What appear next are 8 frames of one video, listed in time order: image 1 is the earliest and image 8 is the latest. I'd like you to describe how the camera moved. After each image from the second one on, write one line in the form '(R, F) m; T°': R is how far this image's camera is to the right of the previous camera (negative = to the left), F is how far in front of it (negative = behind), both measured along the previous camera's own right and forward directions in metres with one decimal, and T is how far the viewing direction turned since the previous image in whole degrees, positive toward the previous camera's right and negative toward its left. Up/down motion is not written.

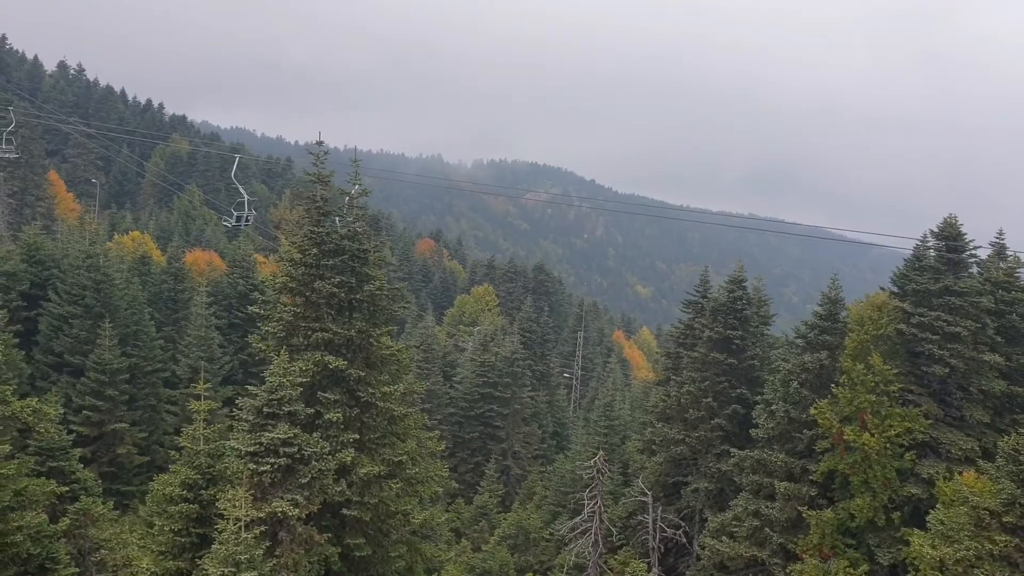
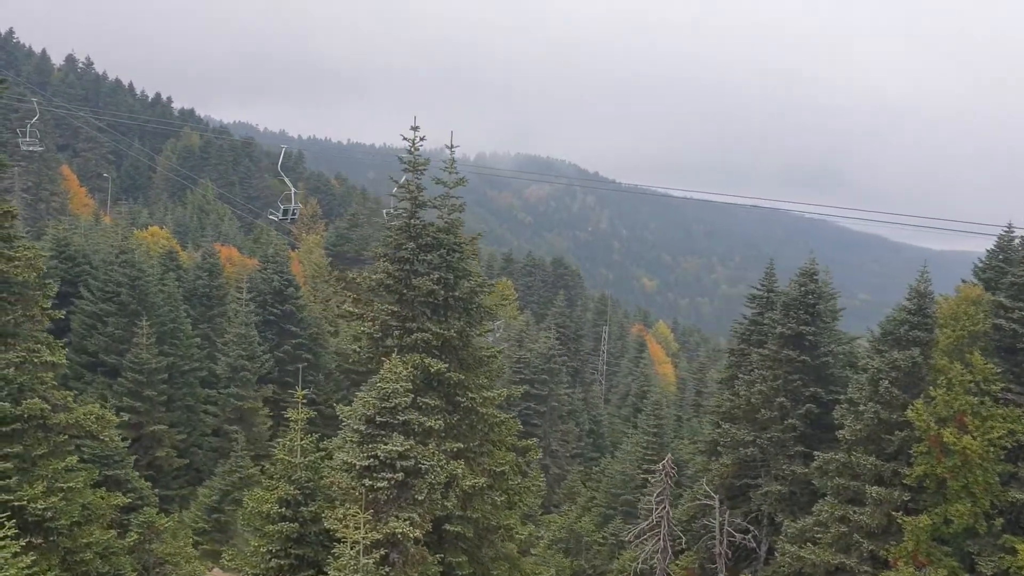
(-1.9, +1.0) m; 0°
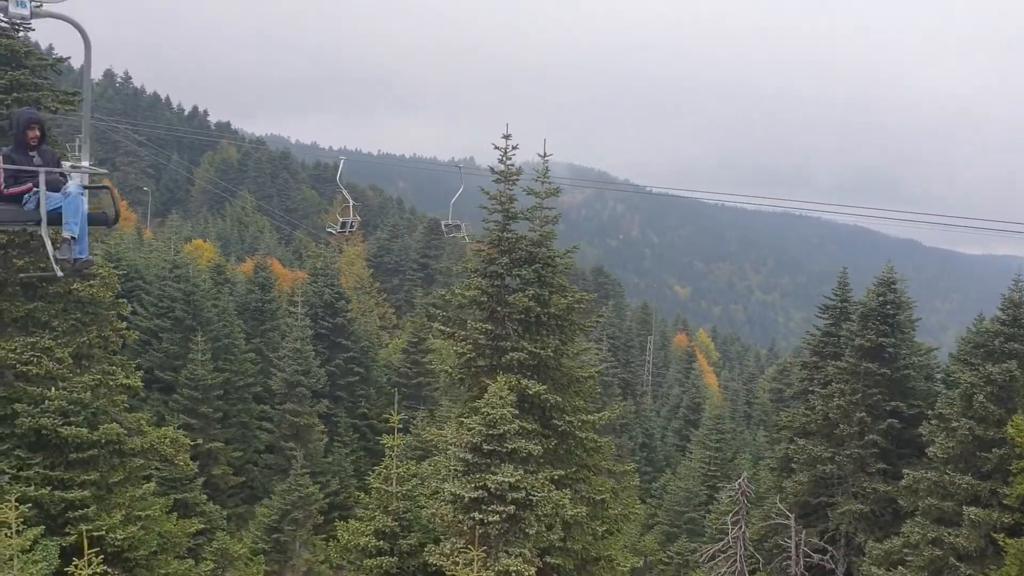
(-1.2, +0.6) m; -2°
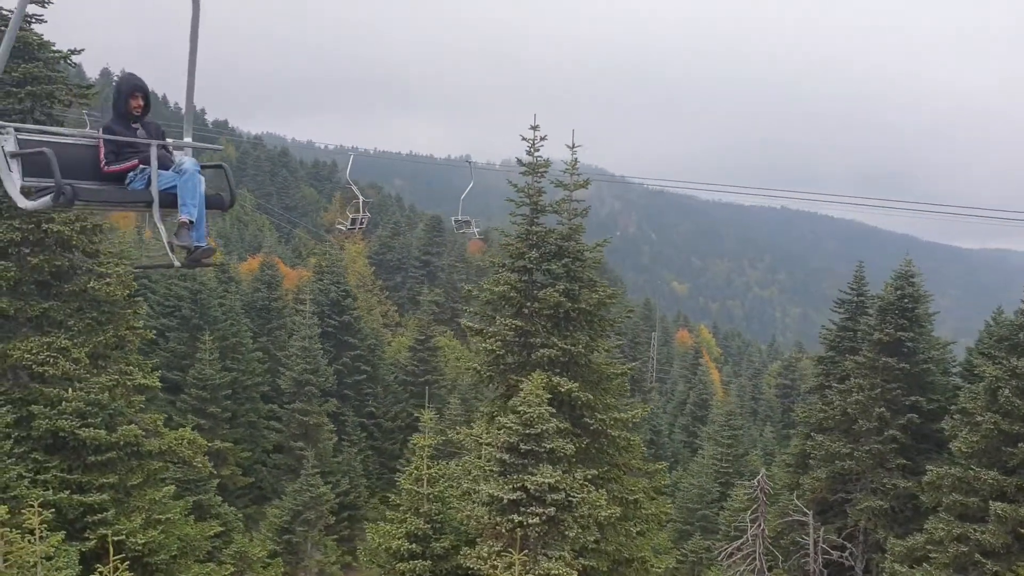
(-0.5, +0.3) m; 0°
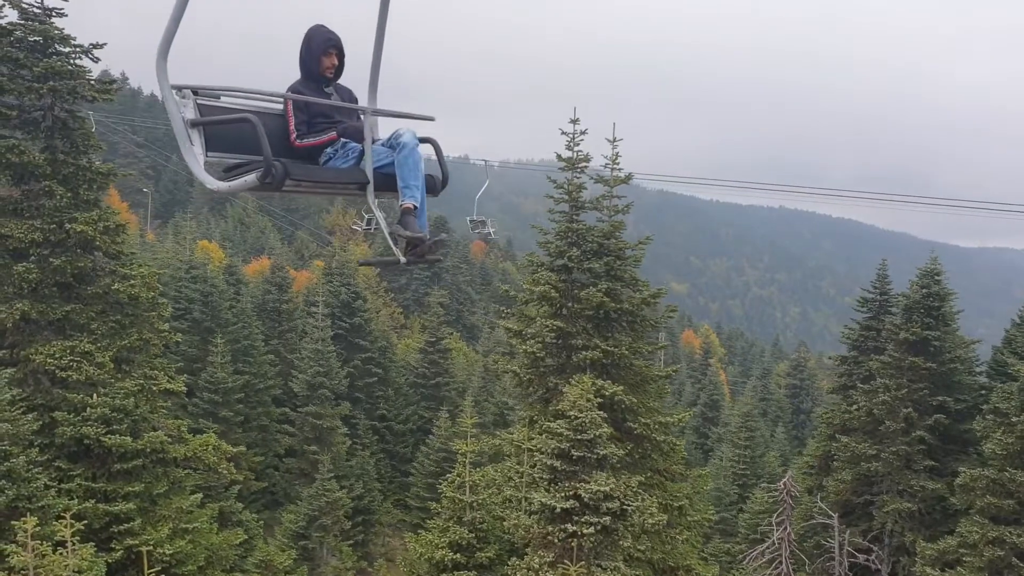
(-0.7, +0.3) m; 0°
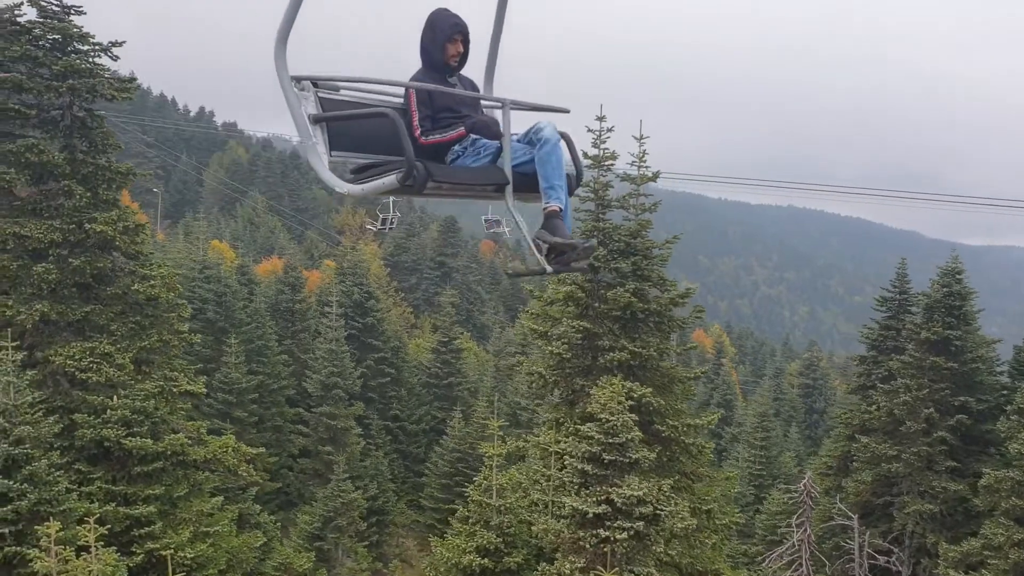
(-0.3, +0.2) m; -1°
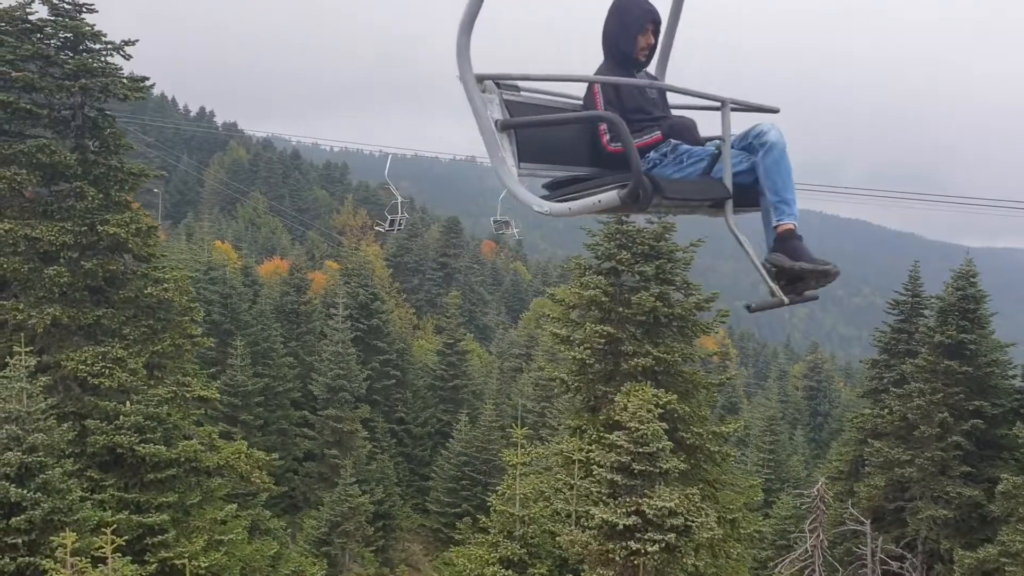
(-0.3, +0.2) m; 0°
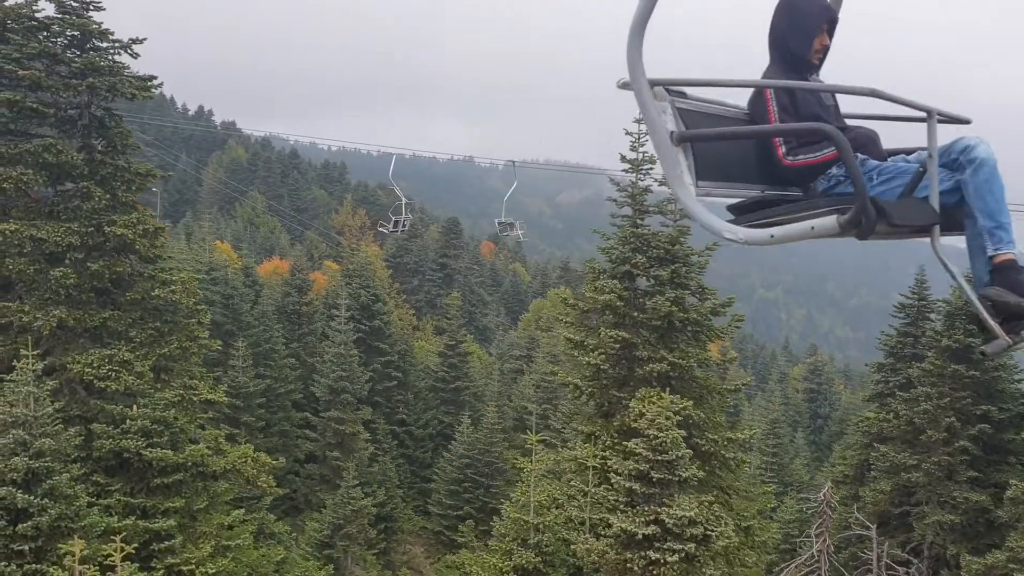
(-0.2, +0.1) m; 0°
